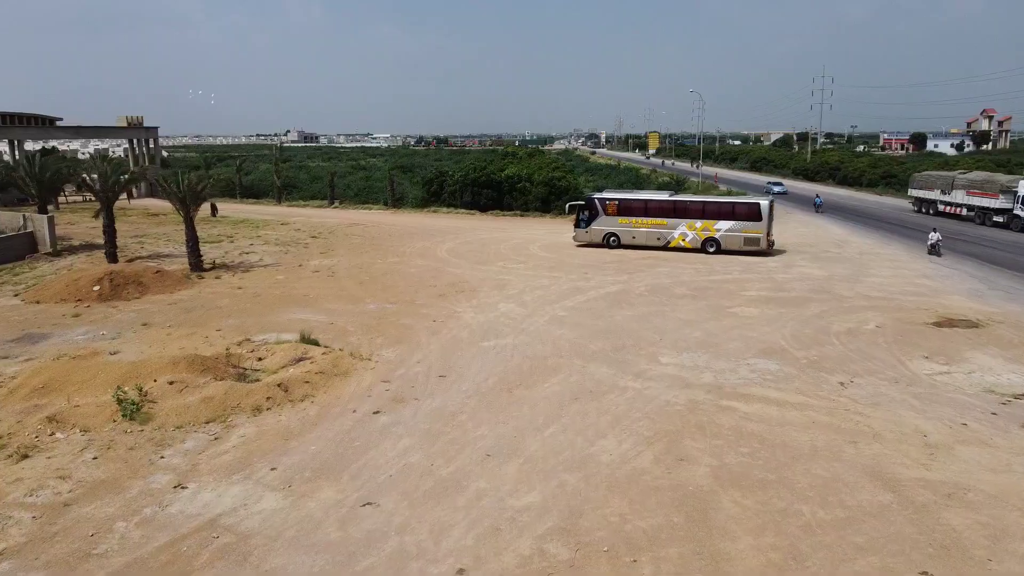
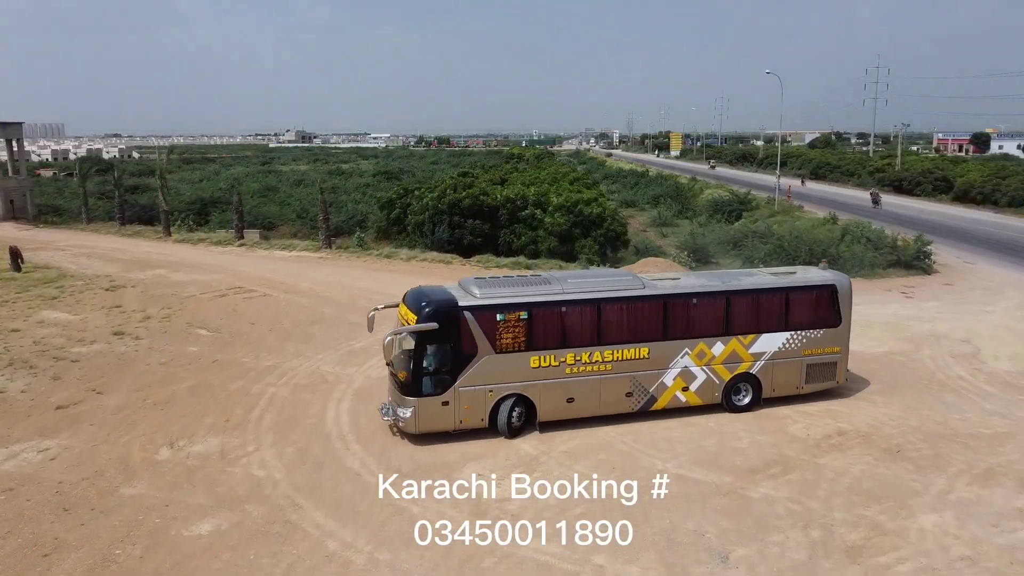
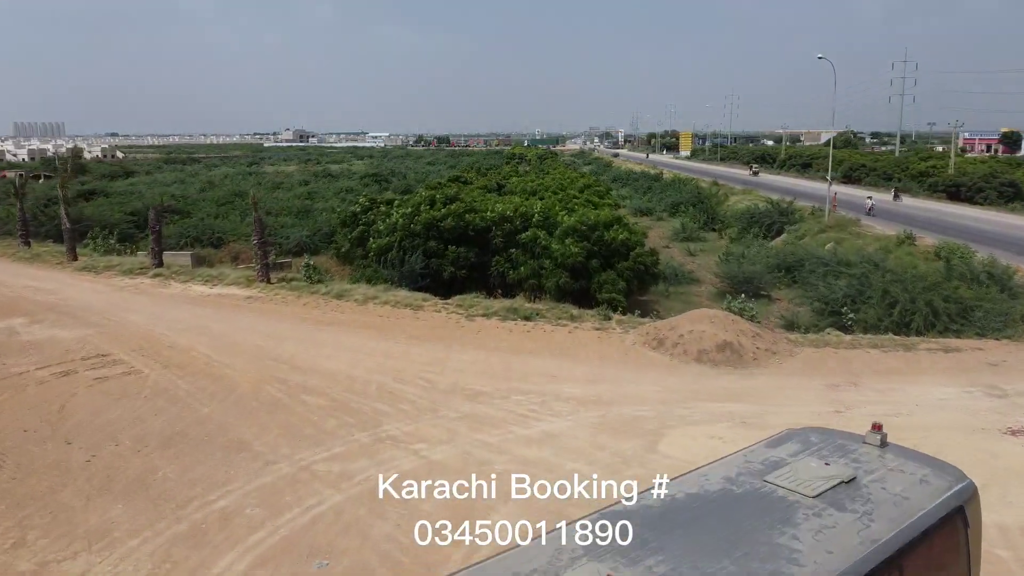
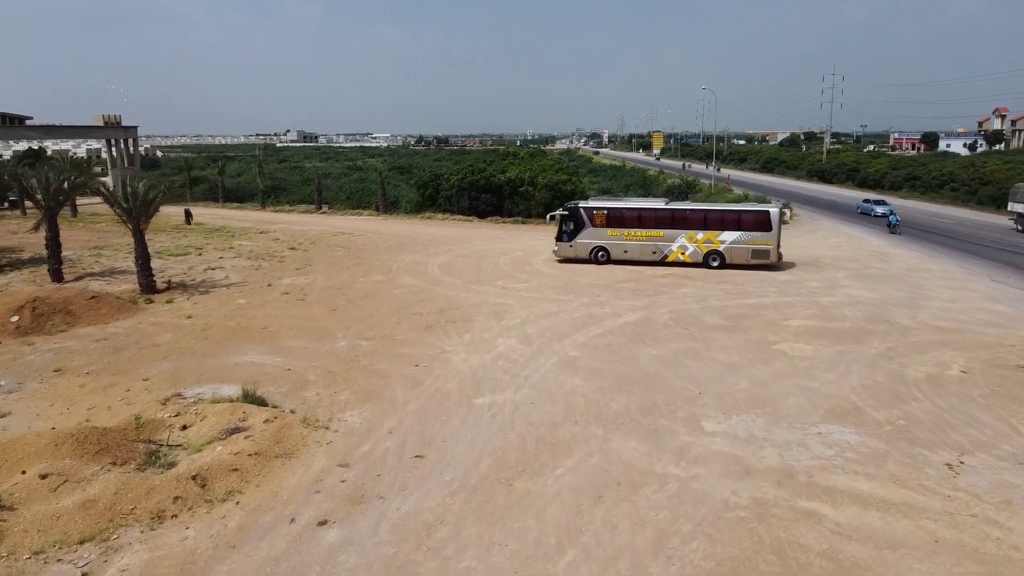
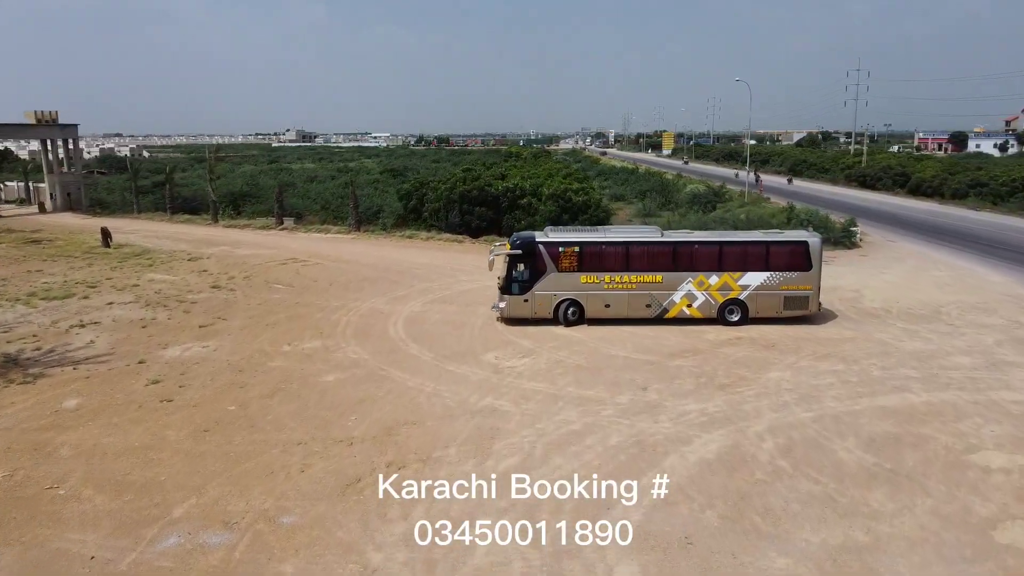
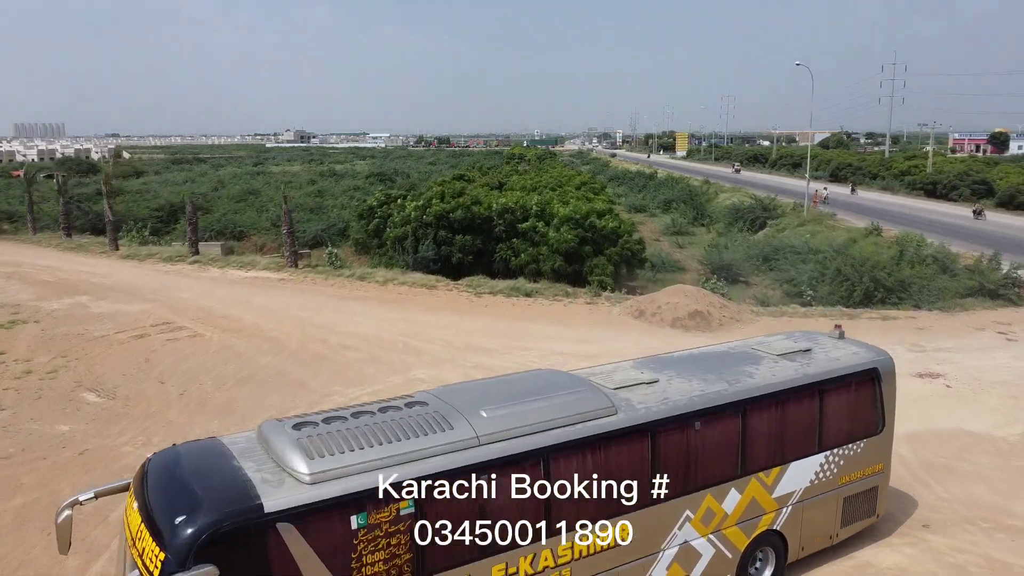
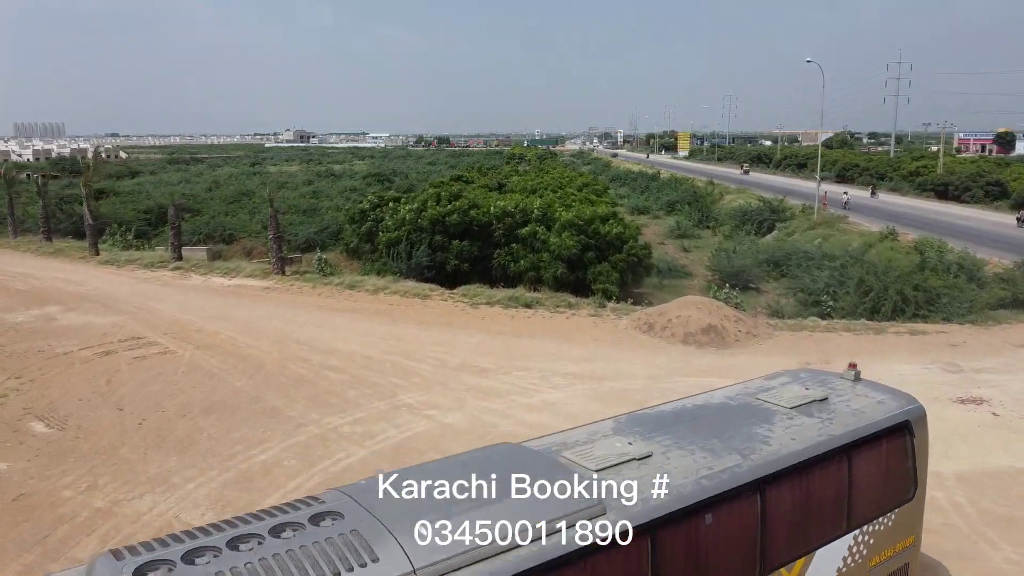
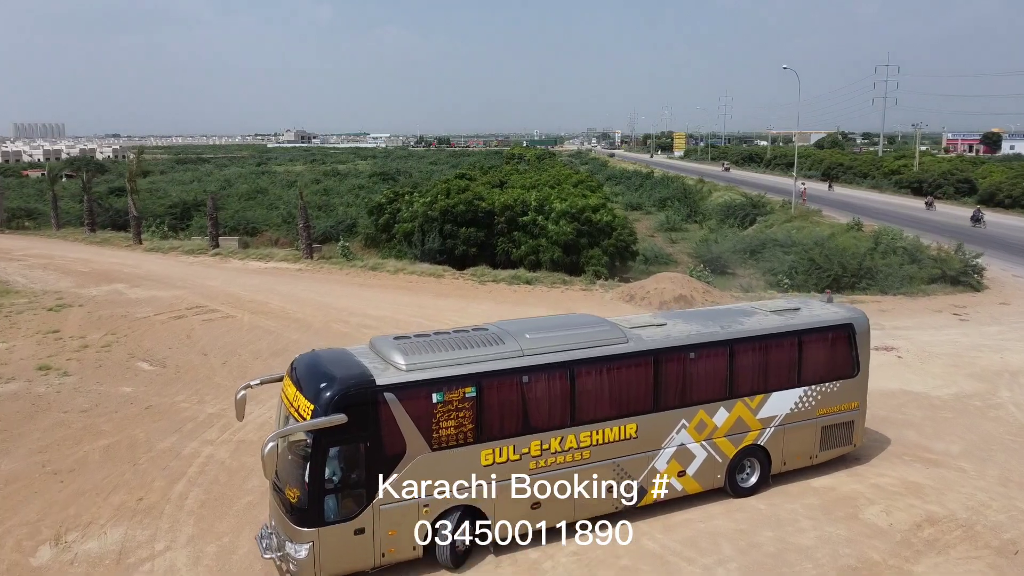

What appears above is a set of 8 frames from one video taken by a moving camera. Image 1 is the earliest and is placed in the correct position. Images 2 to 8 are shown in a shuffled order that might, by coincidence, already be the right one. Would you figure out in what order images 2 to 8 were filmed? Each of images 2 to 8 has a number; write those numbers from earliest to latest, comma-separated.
4, 5, 2, 8, 6, 7, 3
